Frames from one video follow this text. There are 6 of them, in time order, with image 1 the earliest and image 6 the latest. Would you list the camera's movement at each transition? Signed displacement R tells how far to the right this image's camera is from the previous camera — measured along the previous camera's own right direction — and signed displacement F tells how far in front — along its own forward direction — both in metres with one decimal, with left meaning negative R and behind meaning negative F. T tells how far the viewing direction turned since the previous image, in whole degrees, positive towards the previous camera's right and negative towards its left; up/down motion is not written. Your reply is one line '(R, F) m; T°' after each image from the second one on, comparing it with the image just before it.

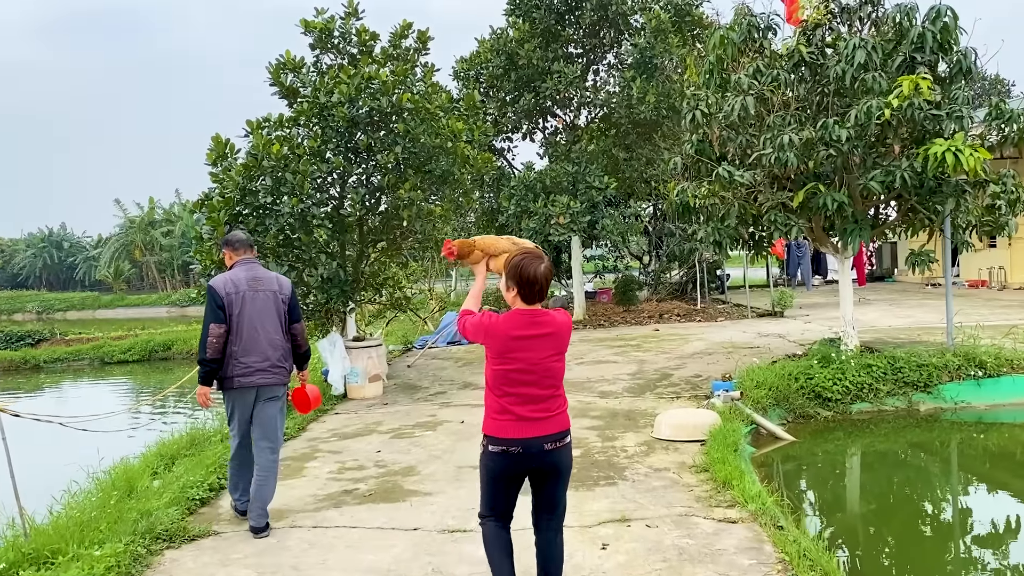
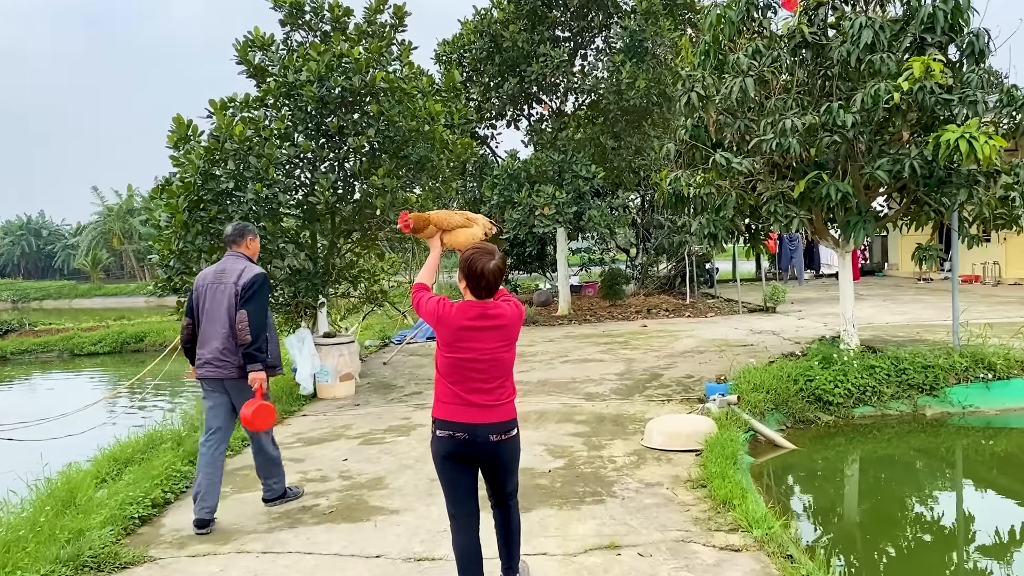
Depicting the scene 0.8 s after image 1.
(0.0, +0.4) m; +1°
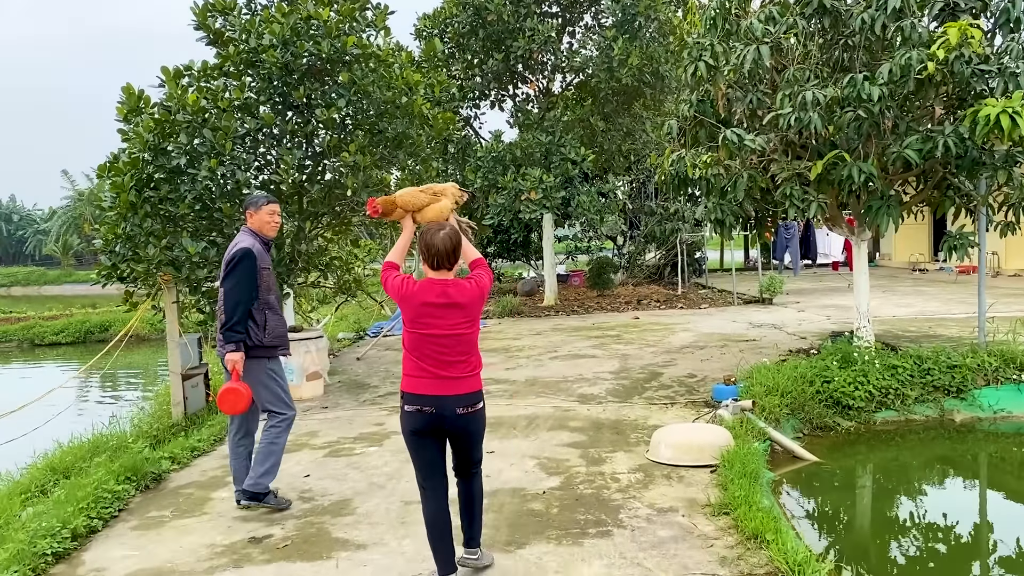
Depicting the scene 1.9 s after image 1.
(0.0, +0.6) m; +1°
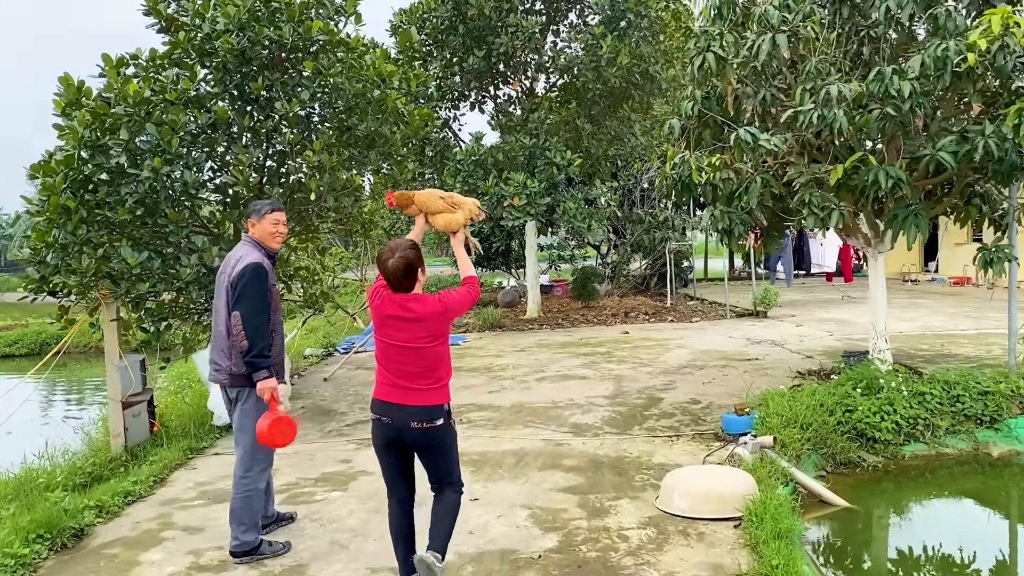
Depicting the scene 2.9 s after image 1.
(0.0, +0.6) m; +1°
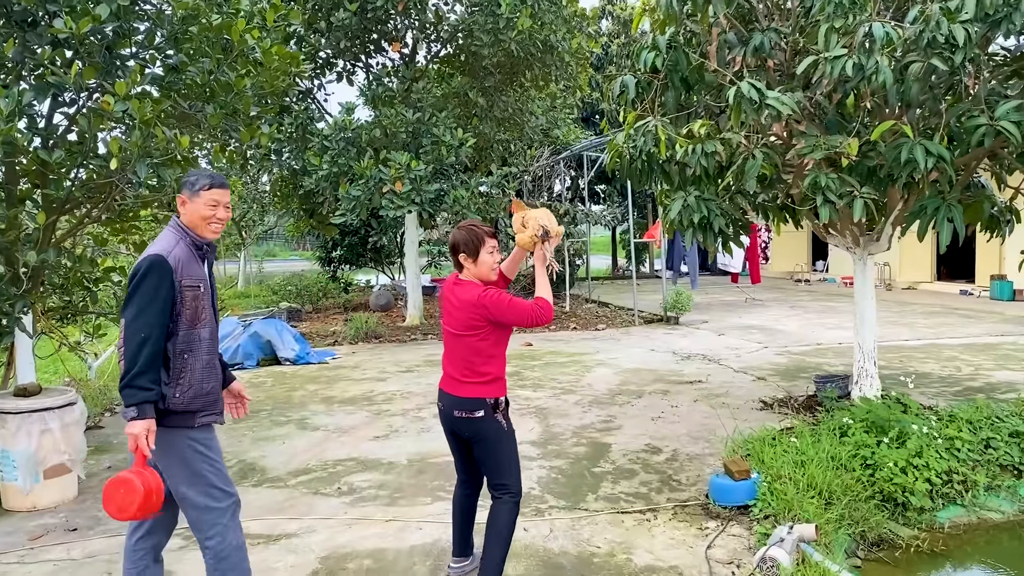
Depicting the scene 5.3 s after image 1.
(-0.2, +1.4) m; +9°
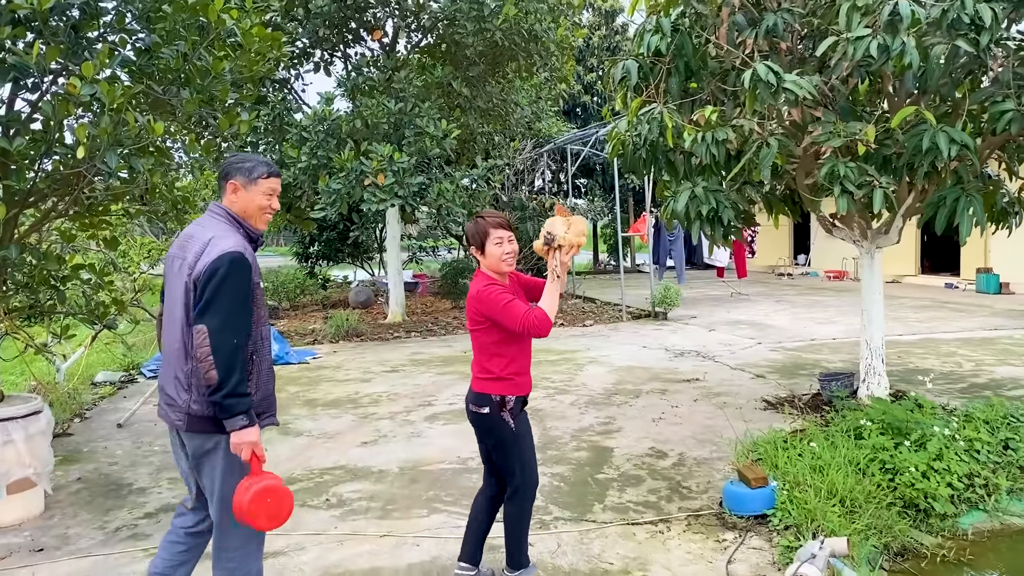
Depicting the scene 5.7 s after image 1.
(-0.1, +0.2) m; +2°
